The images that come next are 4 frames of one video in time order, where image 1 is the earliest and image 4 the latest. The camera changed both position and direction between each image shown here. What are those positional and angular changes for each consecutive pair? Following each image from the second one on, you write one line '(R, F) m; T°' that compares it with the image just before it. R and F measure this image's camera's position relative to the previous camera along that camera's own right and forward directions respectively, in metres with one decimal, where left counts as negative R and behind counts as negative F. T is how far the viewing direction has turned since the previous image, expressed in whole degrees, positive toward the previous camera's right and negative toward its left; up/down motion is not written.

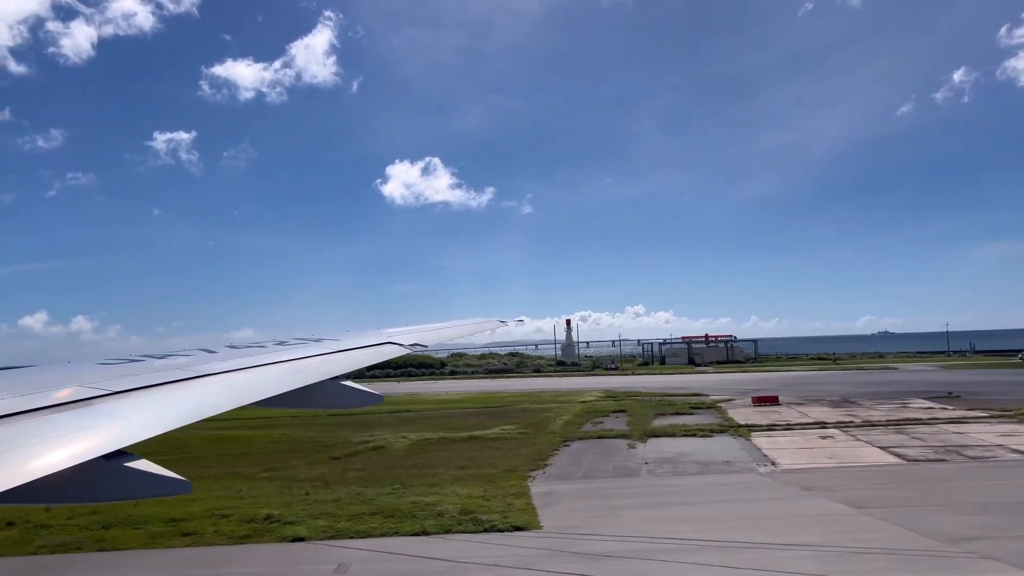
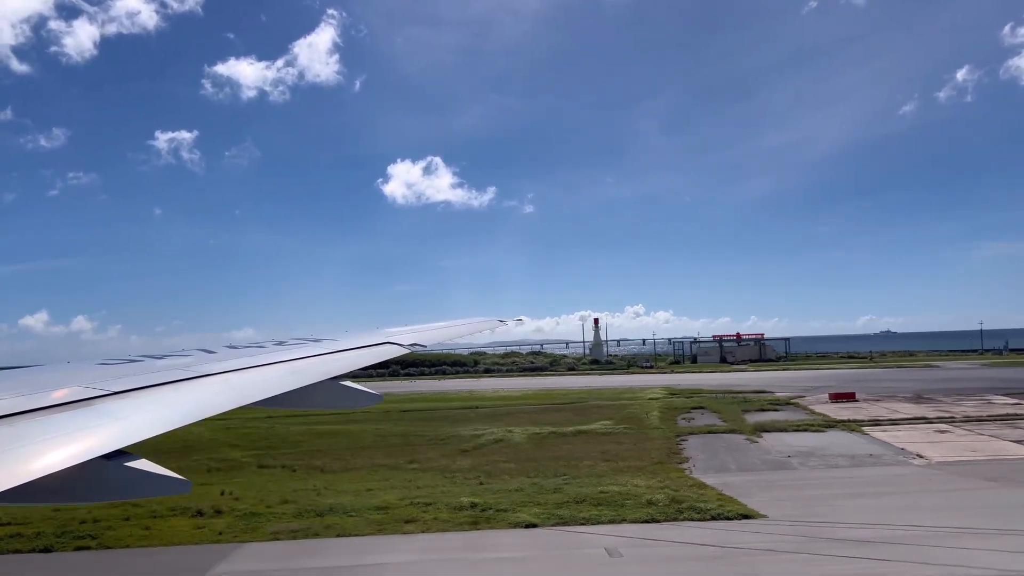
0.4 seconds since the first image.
(-1.5, -0.1) m; 0°
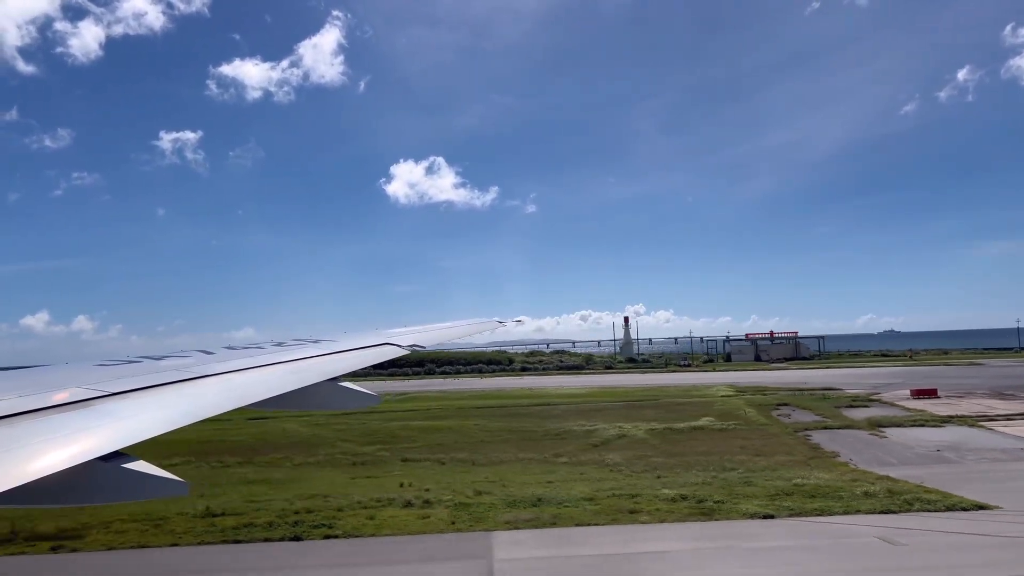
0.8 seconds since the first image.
(-1.5, 0.0) m; 0°
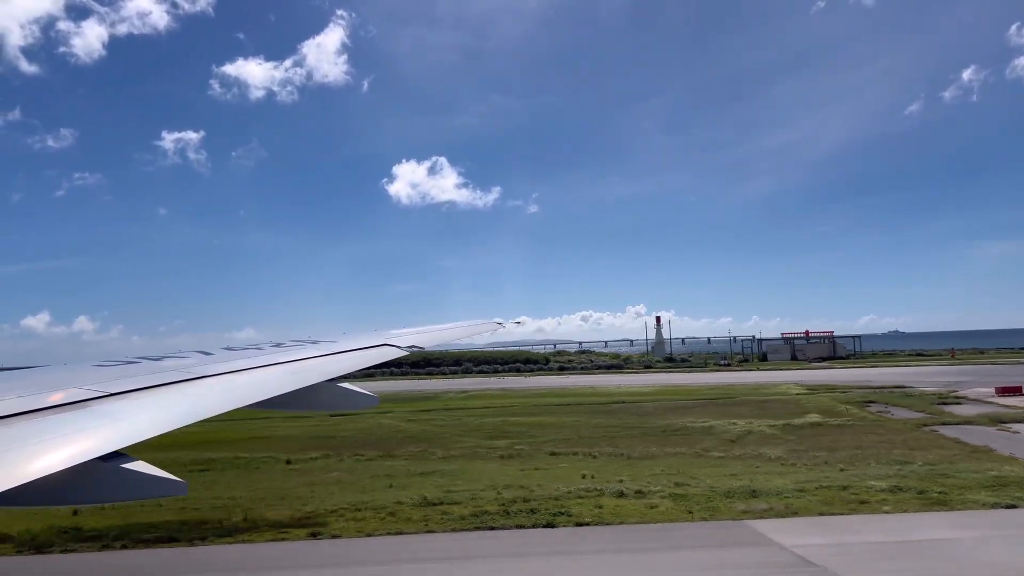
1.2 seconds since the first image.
(+0.1, +0.5) m; 0°
